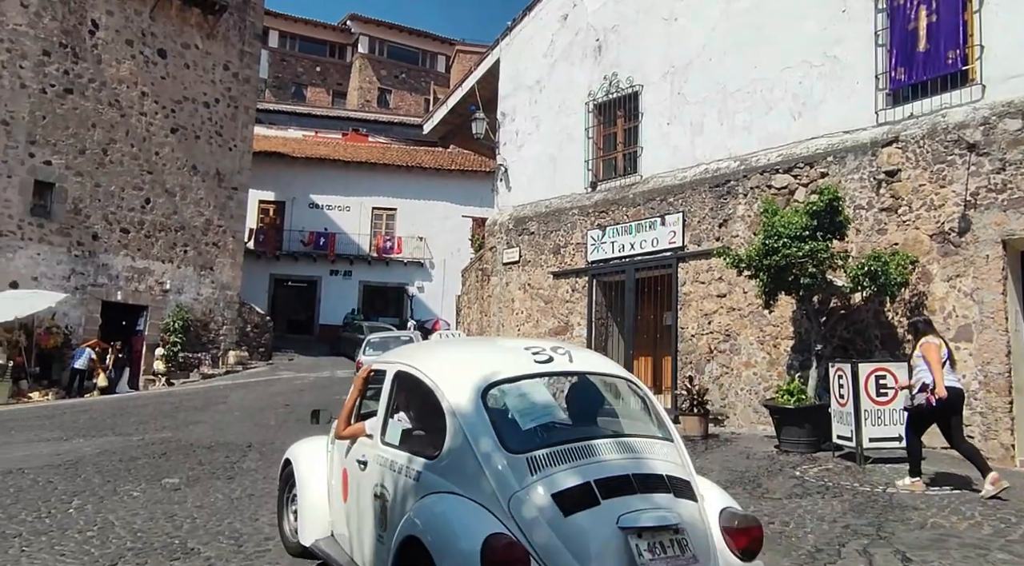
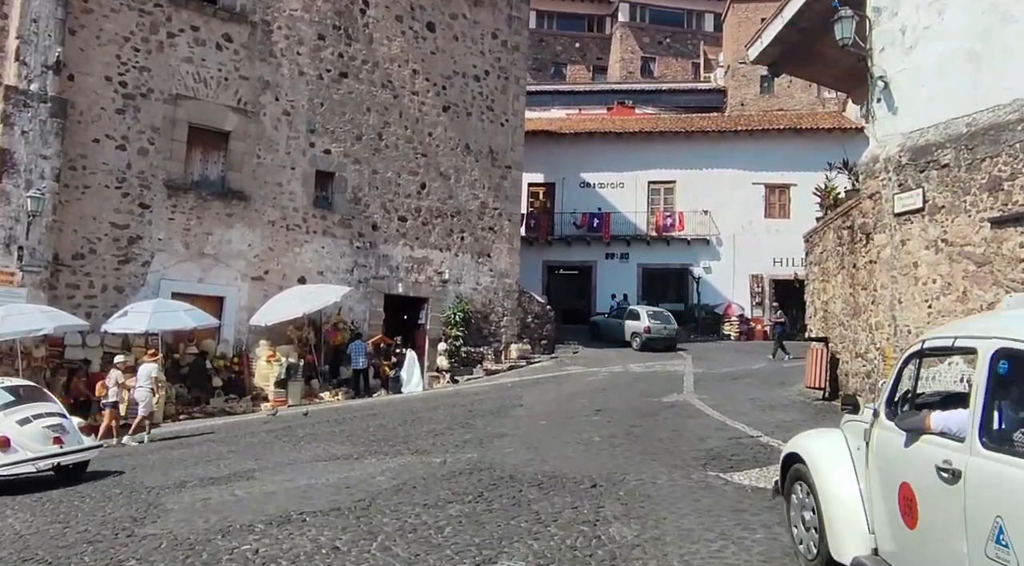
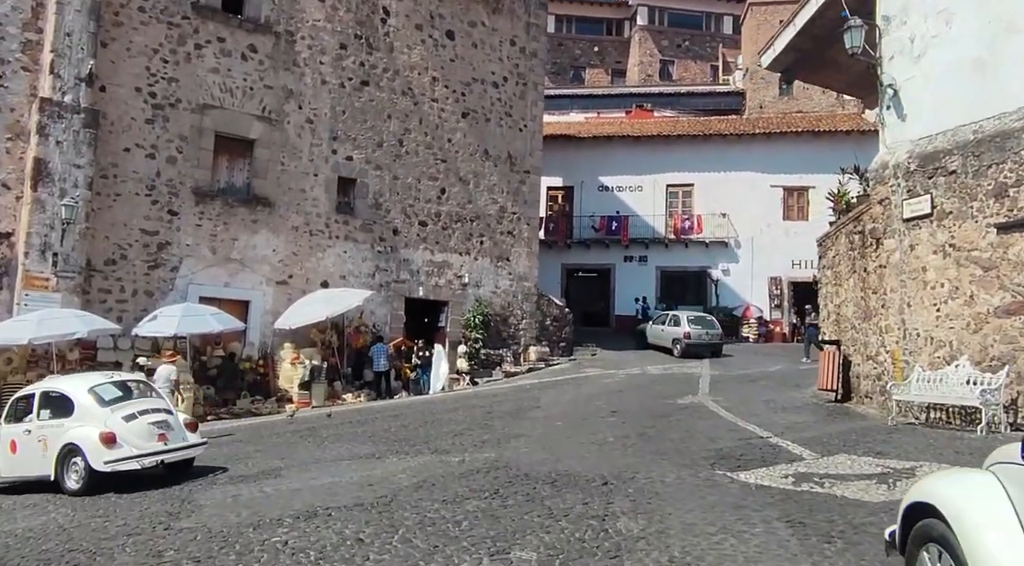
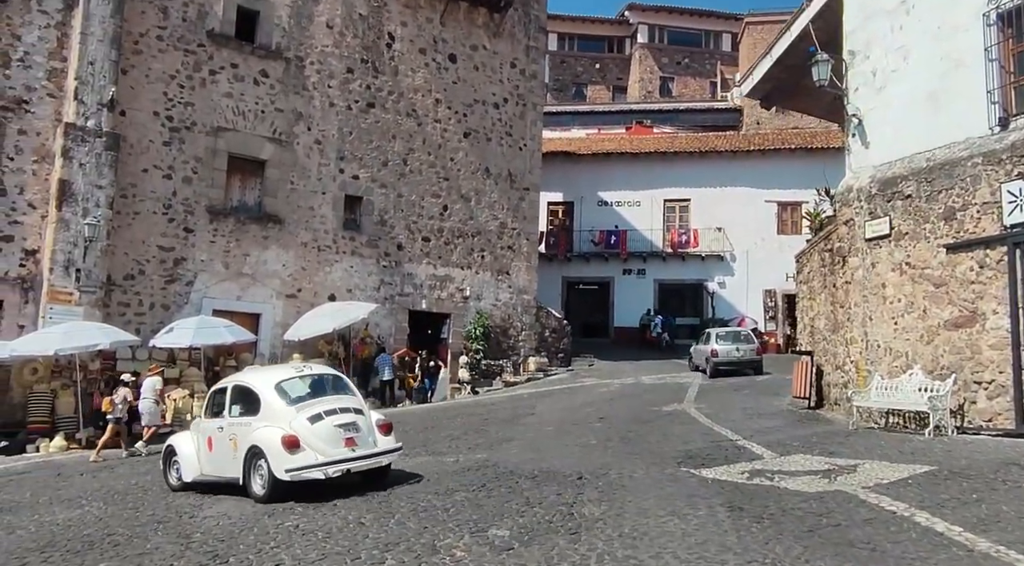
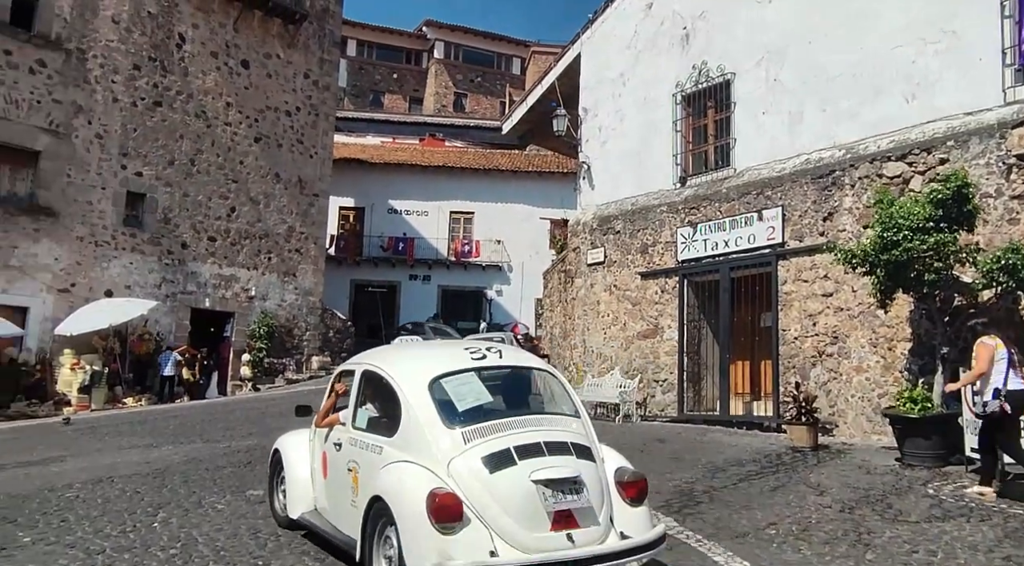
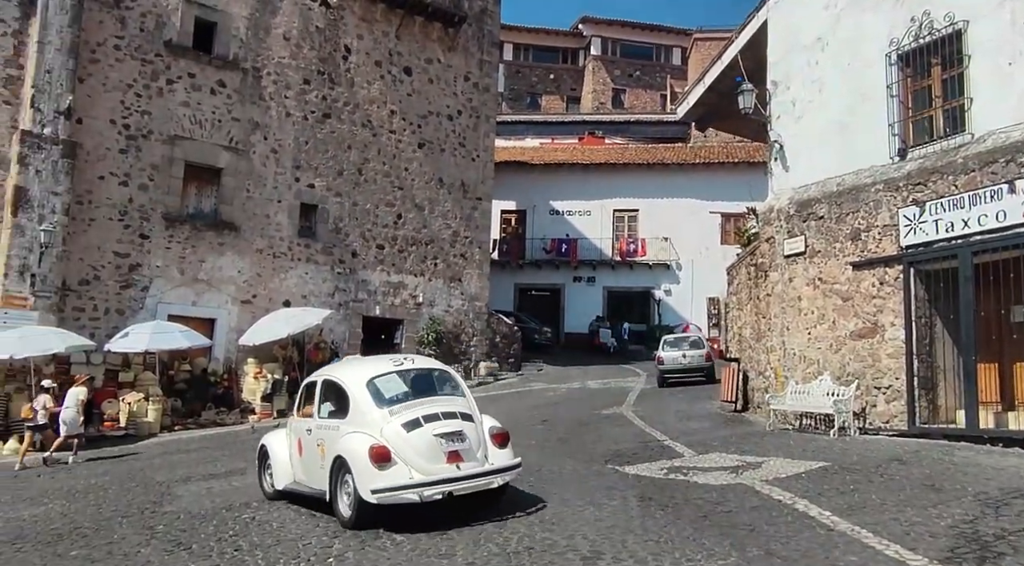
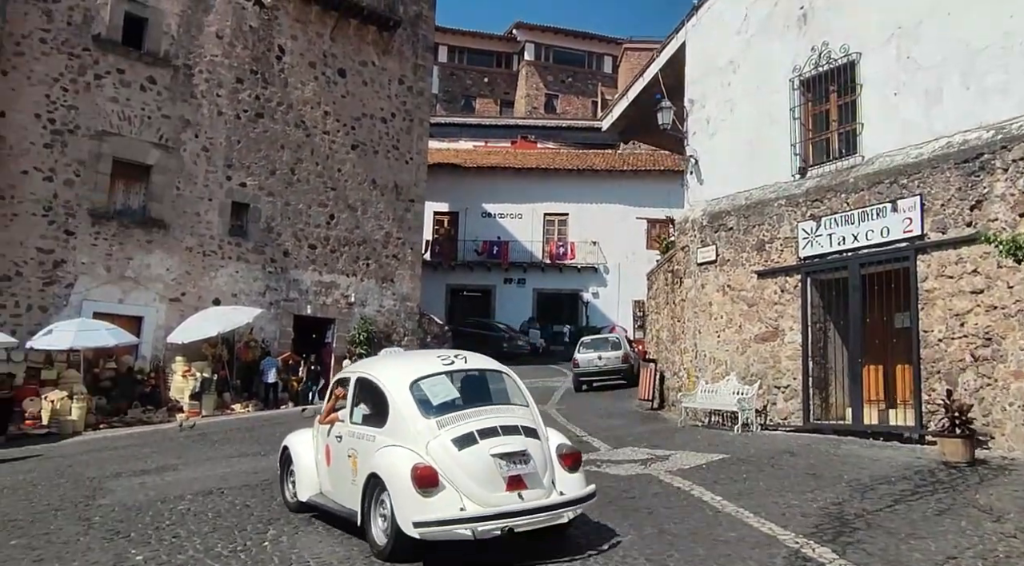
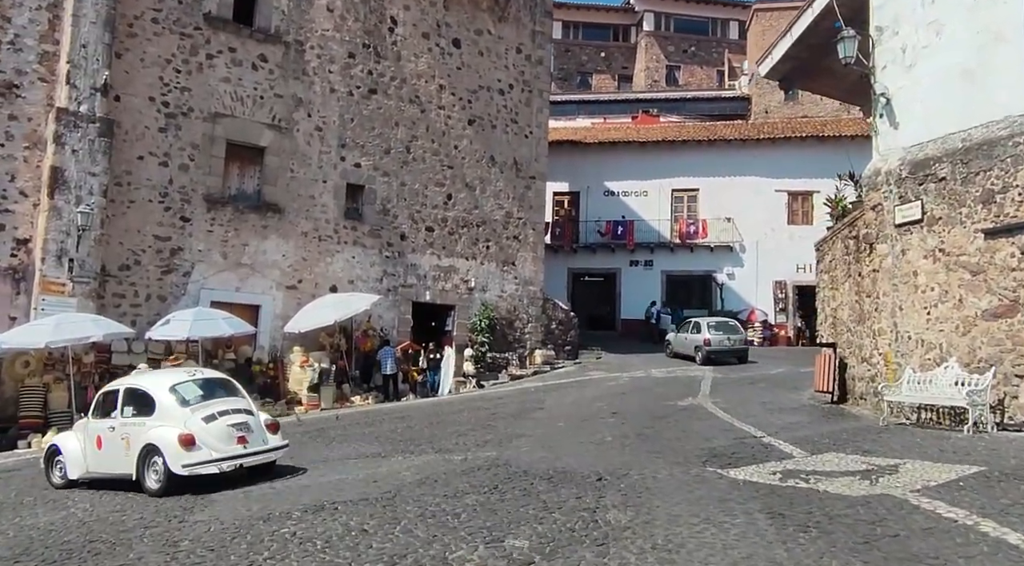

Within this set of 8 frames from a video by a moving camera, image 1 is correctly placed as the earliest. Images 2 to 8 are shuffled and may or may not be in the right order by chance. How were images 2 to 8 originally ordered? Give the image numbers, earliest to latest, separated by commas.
5, 7, 6, 4, 8, 3, 2
